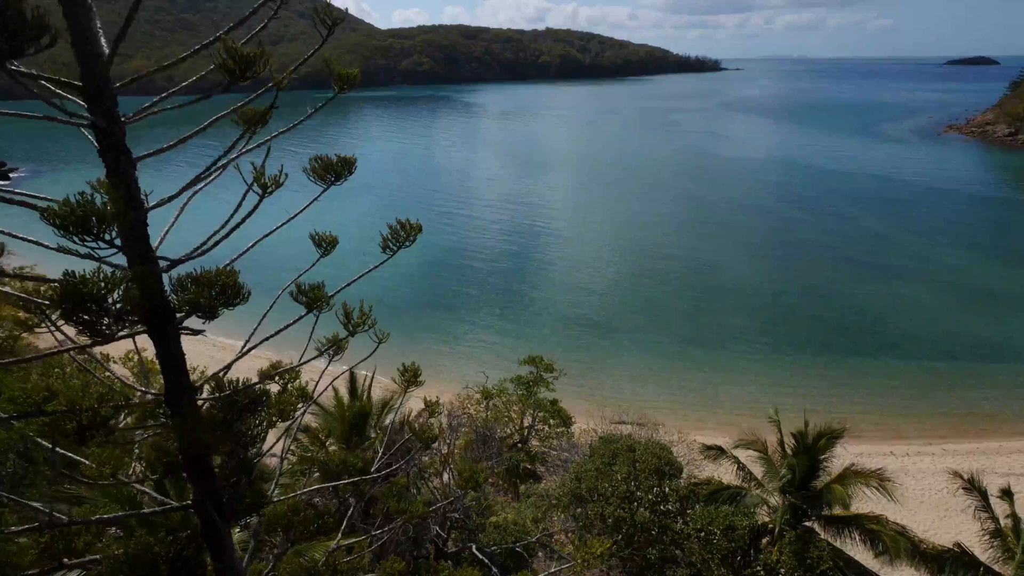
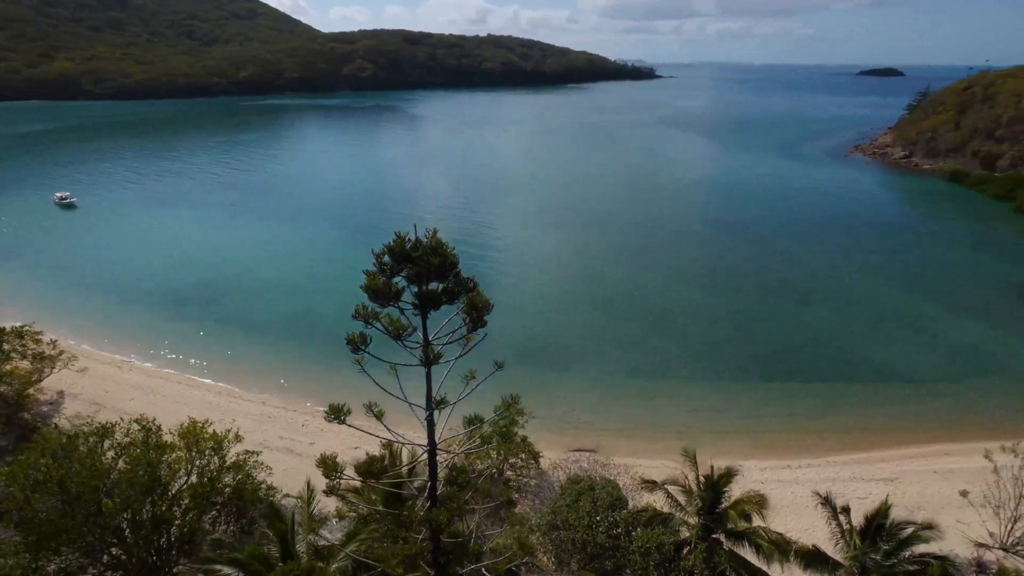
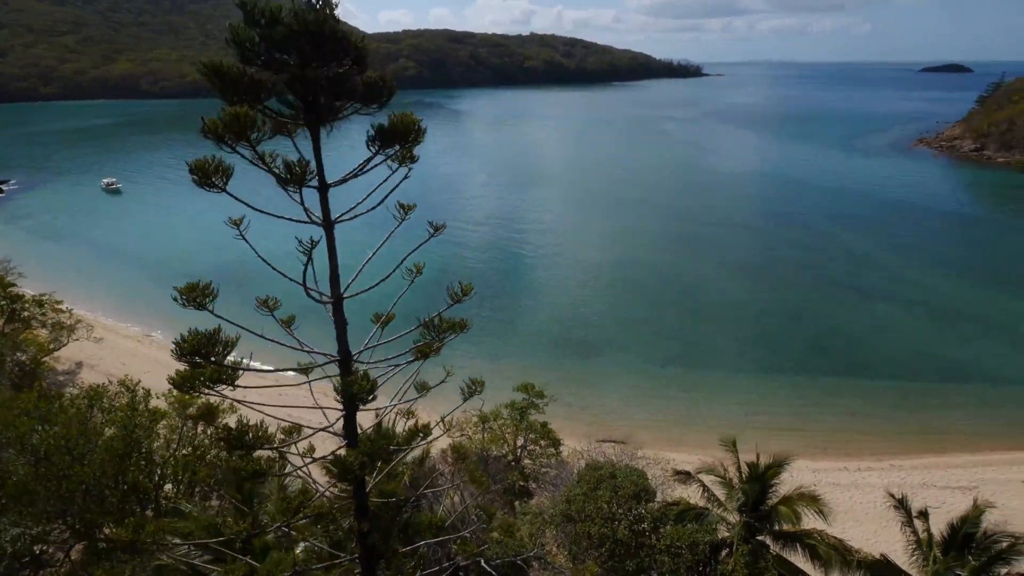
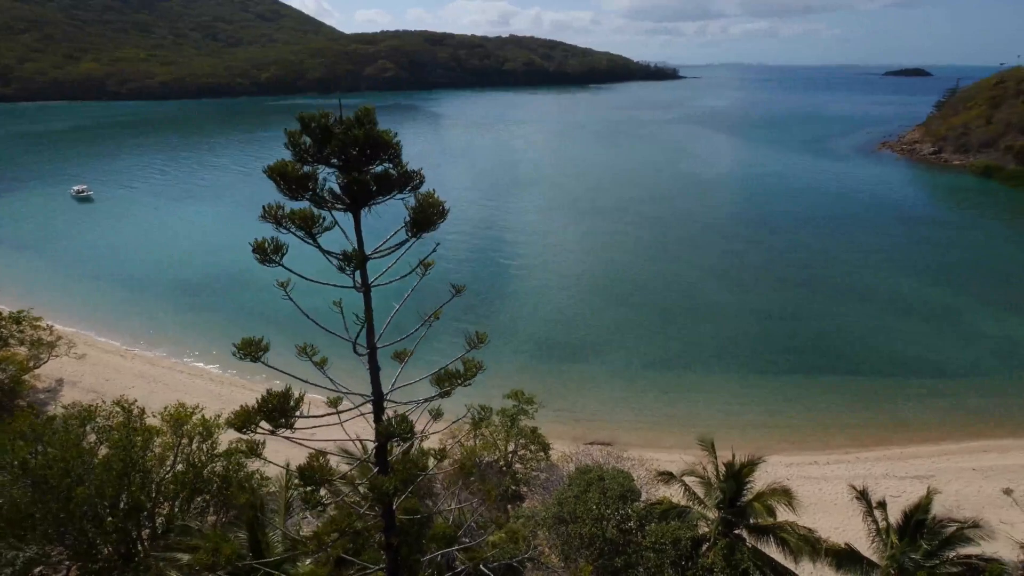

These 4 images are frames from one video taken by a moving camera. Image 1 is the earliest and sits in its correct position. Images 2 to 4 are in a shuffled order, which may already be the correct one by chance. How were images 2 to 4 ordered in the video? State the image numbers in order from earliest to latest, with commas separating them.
3, 4, 2
